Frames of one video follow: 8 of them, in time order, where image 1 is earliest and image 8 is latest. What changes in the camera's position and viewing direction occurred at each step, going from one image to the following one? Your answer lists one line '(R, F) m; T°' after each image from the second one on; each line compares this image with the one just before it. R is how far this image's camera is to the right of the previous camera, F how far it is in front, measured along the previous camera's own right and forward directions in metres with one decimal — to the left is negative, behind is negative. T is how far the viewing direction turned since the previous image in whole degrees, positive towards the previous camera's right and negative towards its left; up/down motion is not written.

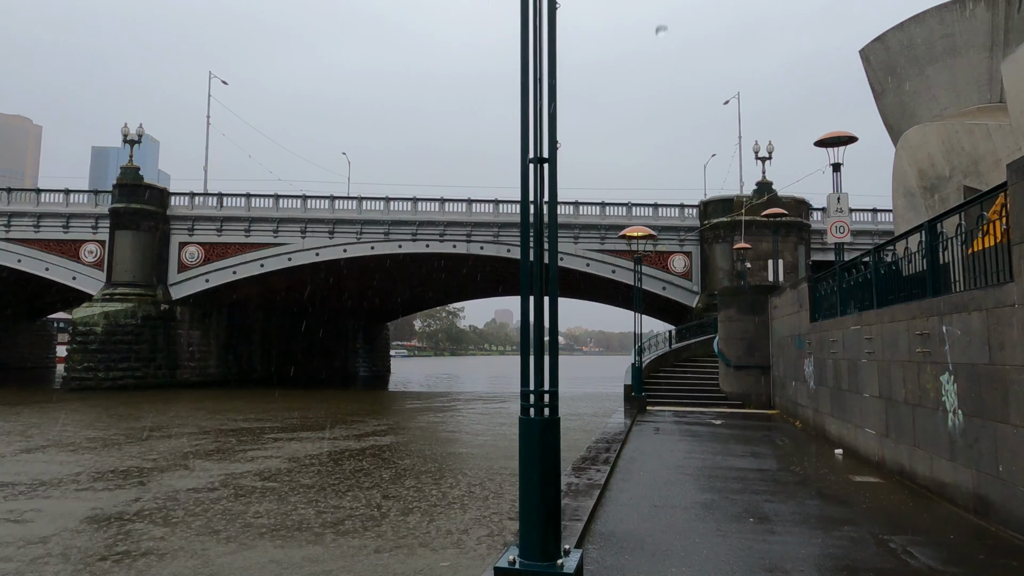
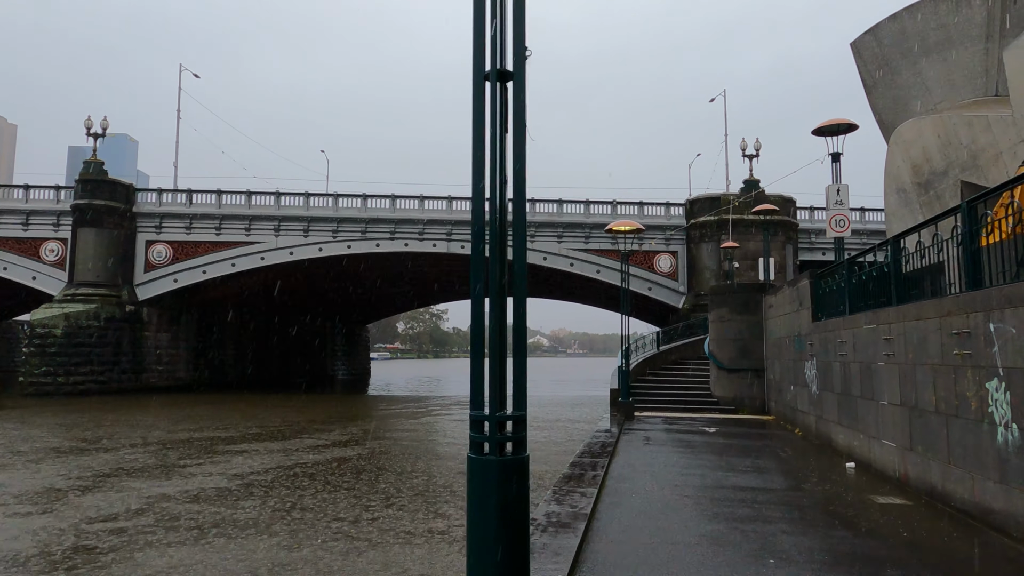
(+0.1, +1.1) m; +1°
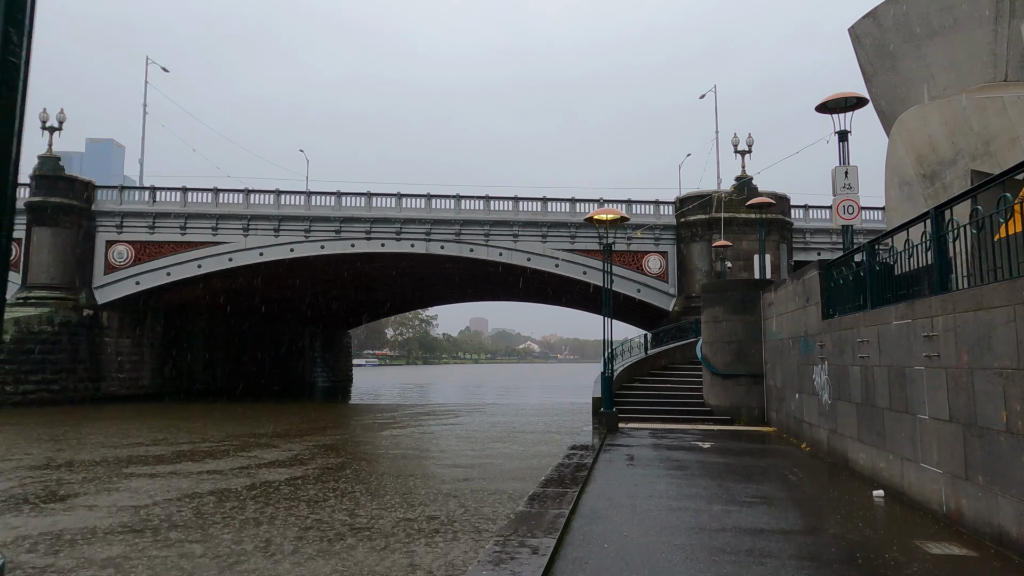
(+0.5, +1.7) m; +1°
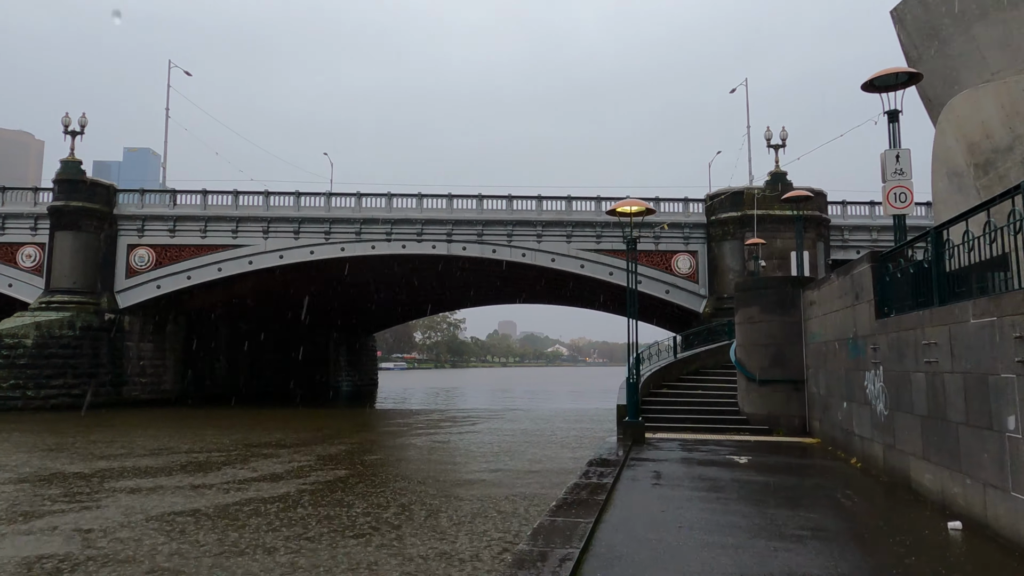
(+0.2, +1.0) m; -2°
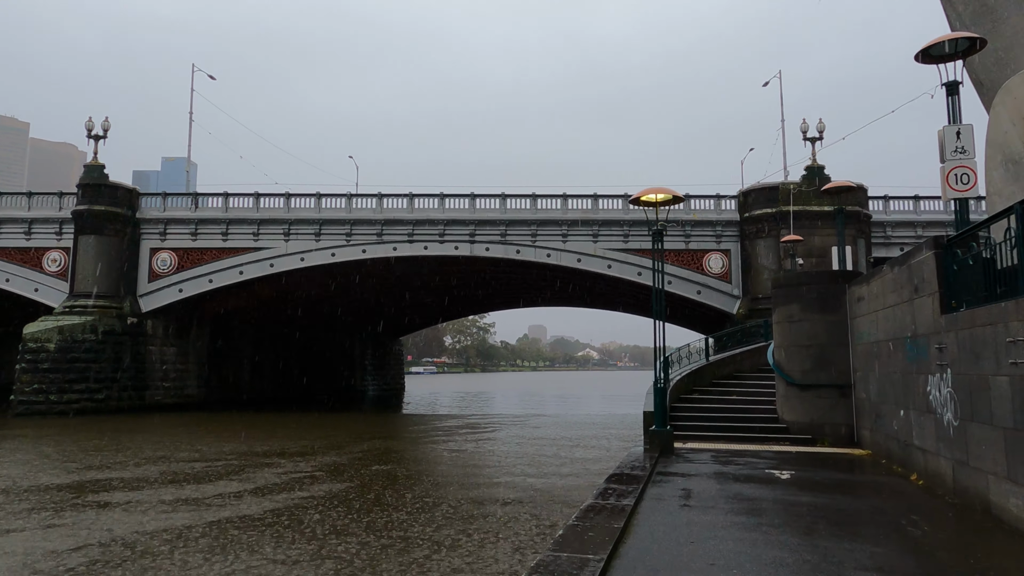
(+0.3, +1.0) m; -3°
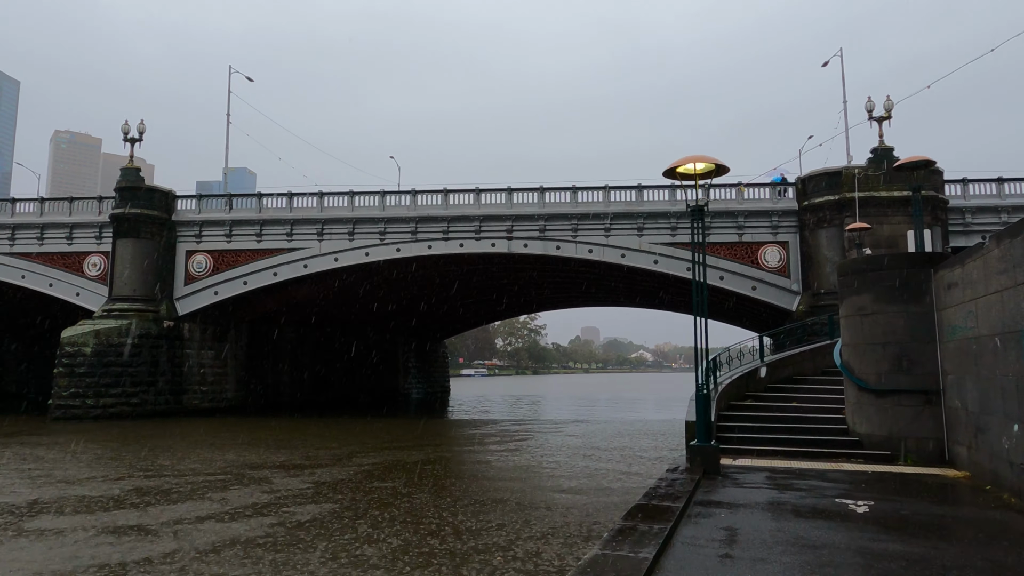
(+0.6, +1.6) m; -4°
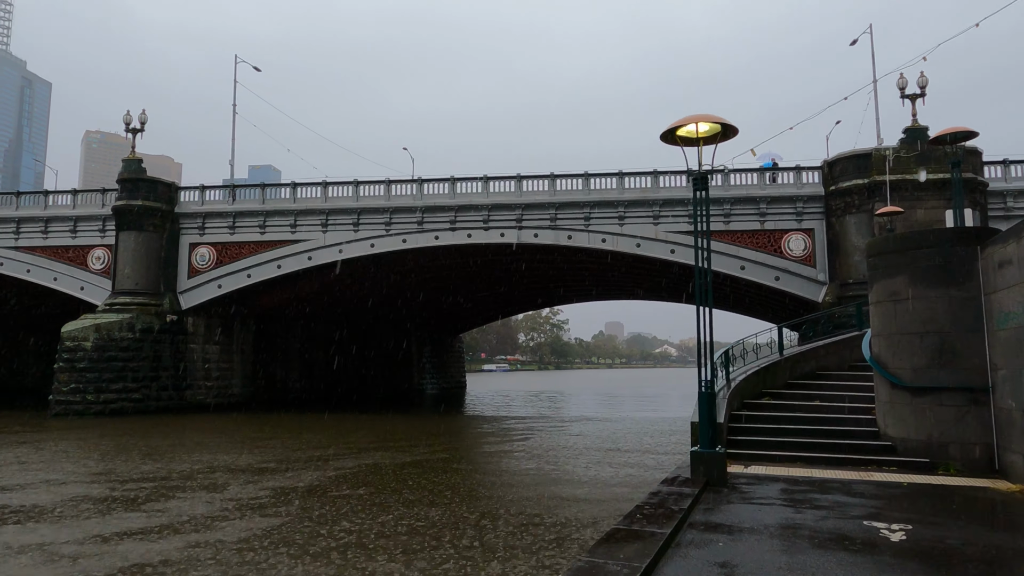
(+0.6, +1.2) m; -2°
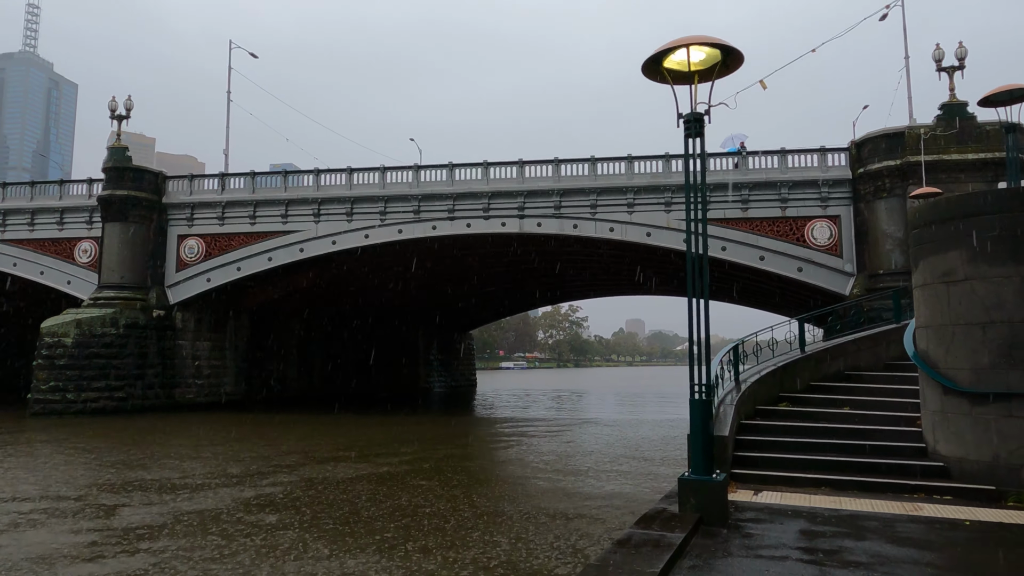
(+0.8, +1.8) m; -2°
